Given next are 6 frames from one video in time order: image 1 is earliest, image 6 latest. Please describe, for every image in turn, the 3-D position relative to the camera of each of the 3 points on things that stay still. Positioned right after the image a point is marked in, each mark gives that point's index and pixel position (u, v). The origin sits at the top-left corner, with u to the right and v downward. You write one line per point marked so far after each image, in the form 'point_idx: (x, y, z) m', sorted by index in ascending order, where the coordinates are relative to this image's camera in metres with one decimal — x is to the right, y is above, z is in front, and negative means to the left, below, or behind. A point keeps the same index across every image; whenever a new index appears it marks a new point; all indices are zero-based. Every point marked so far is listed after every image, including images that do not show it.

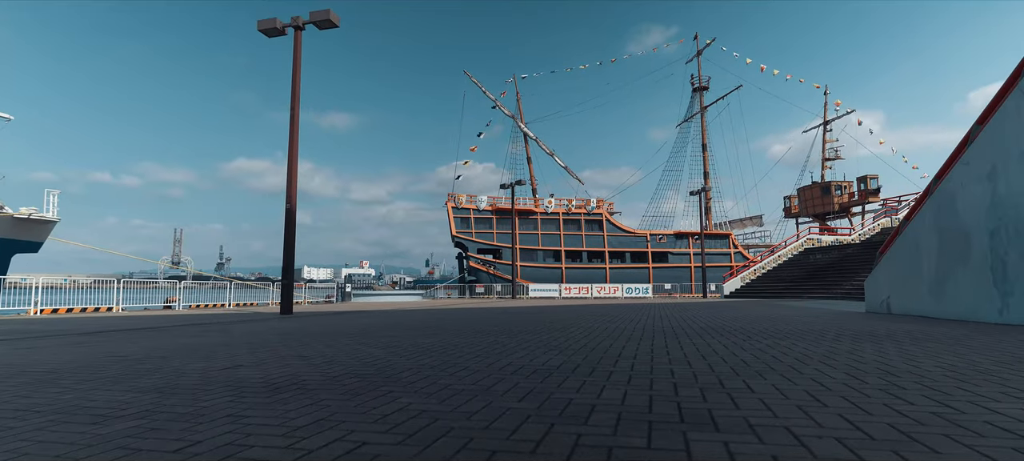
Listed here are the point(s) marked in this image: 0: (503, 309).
0: (-0.3, -2.4, +14.8) m
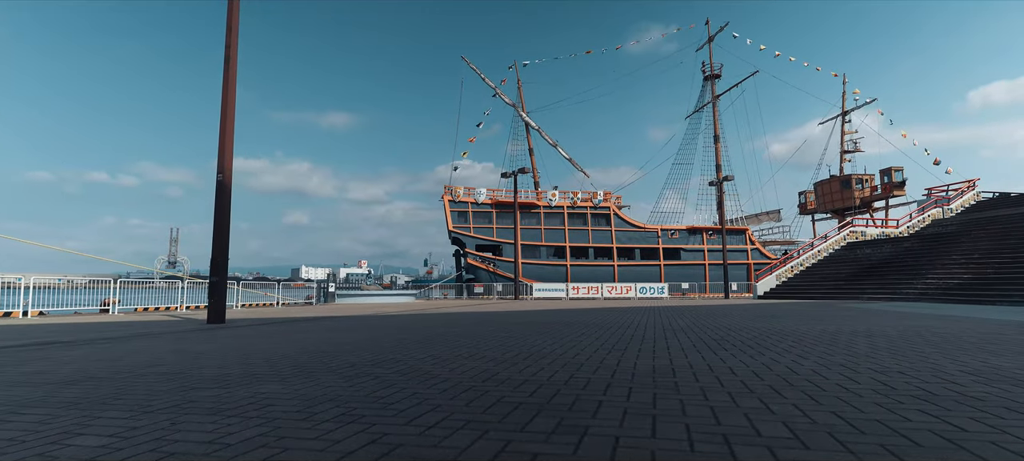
0: (-0.2, -2.2, +12.9) m
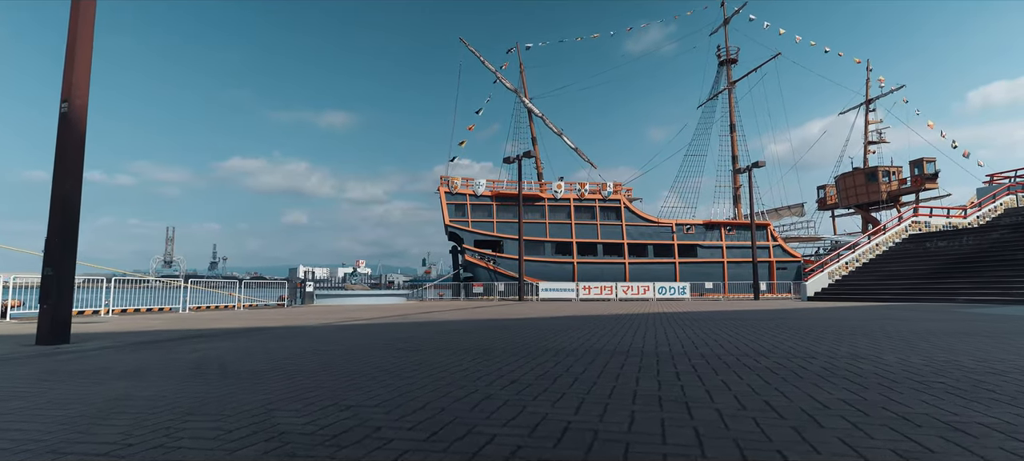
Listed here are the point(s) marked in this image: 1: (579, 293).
0: (0.0, -2.0, +10.9) m
1: (+2.5, -2.3, +18.1) m
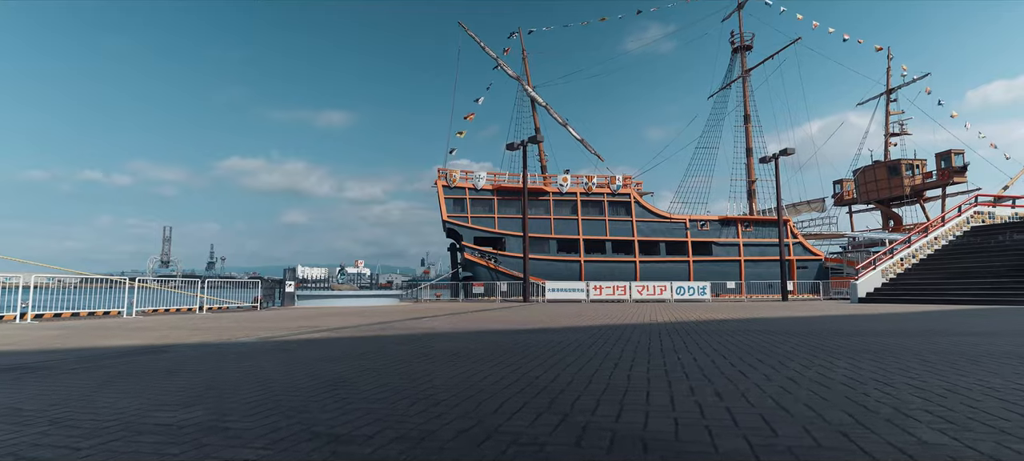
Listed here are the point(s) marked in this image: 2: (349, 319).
0: (+0.1, -1.8, +9.4) m
1: (+2.6, -2.1, +16.6) m
2: (-2.9, -1.7, +9.1) m
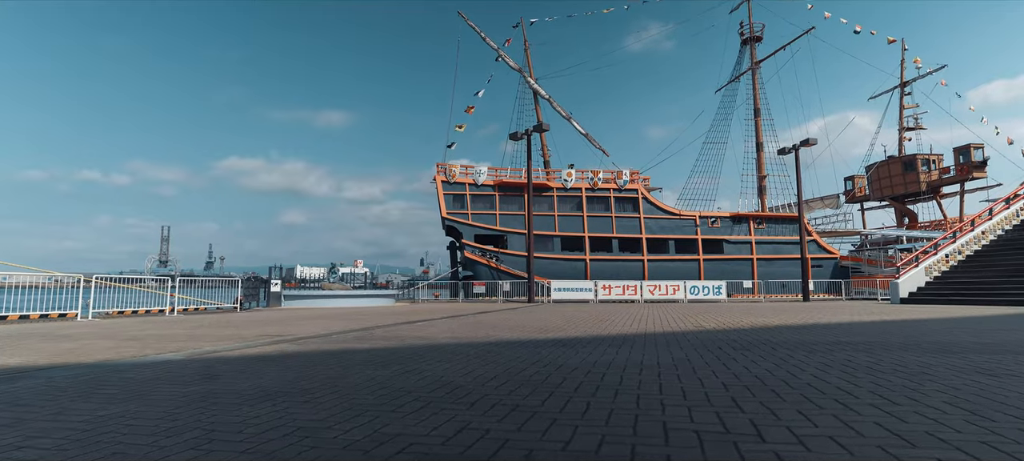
0: (+0.2, -1.7, +8.5) m
1: (+2.7, -2.0, +15.6) m
2: (-2.8, -1.5, +8.1) m
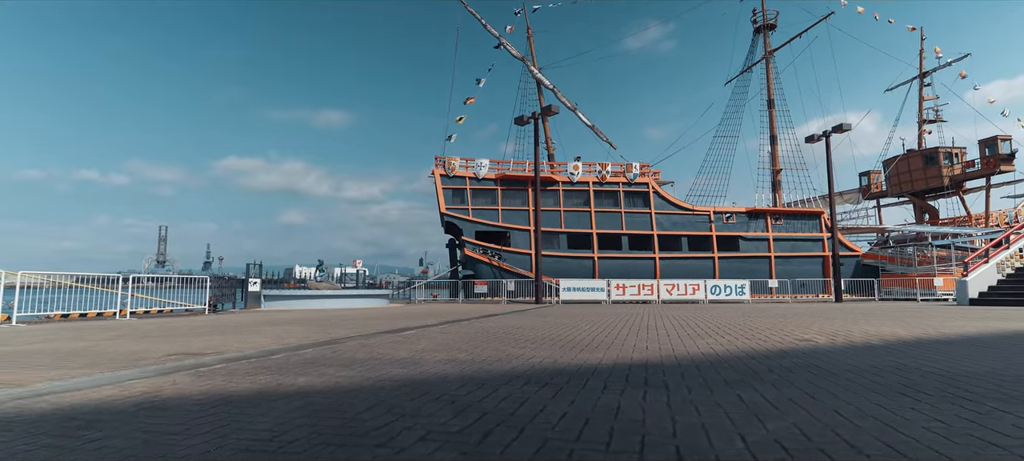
0: (+0.3, -1.5, +7.3) m
1: (+2.8, -1.9, +14.4) m
2: (-2.7, -1.4, +7.0) m
